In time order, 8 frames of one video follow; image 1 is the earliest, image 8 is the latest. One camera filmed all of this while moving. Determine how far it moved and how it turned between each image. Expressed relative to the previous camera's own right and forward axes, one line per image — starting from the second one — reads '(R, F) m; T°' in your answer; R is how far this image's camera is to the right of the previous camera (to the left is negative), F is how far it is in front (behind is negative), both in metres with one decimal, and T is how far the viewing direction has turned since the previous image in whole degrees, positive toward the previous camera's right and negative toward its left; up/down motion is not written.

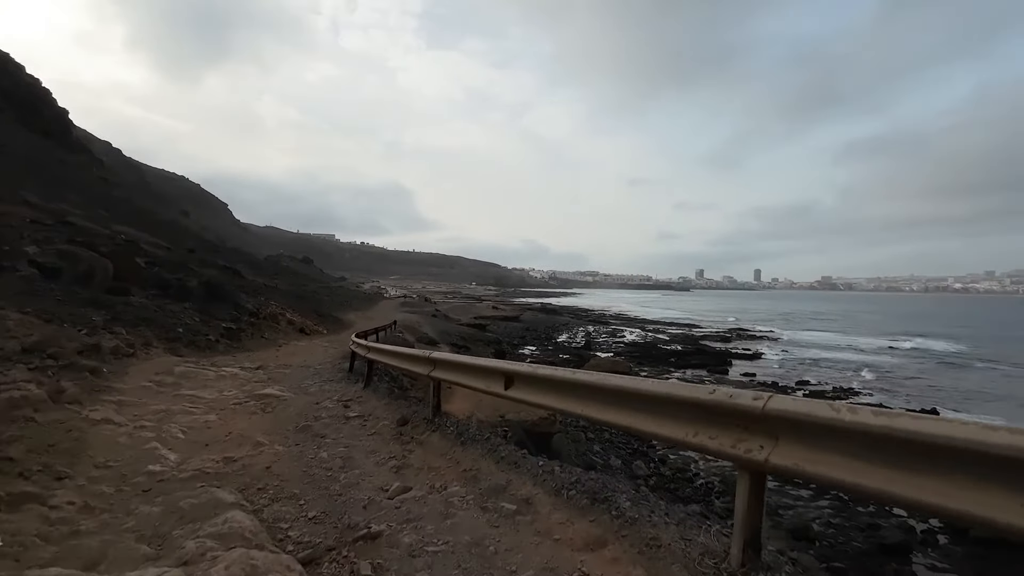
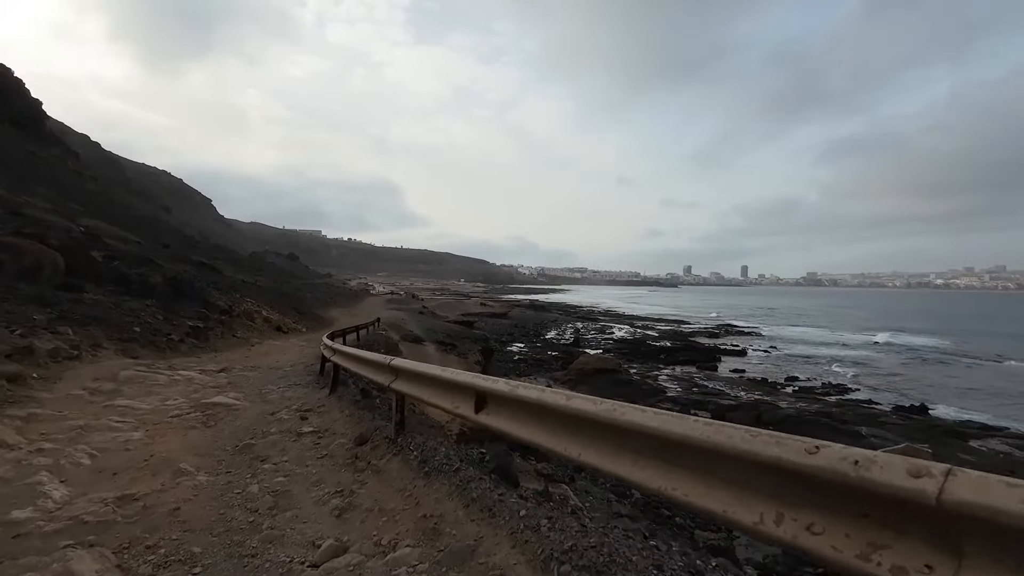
(+0.1, +0.8) m; +1°
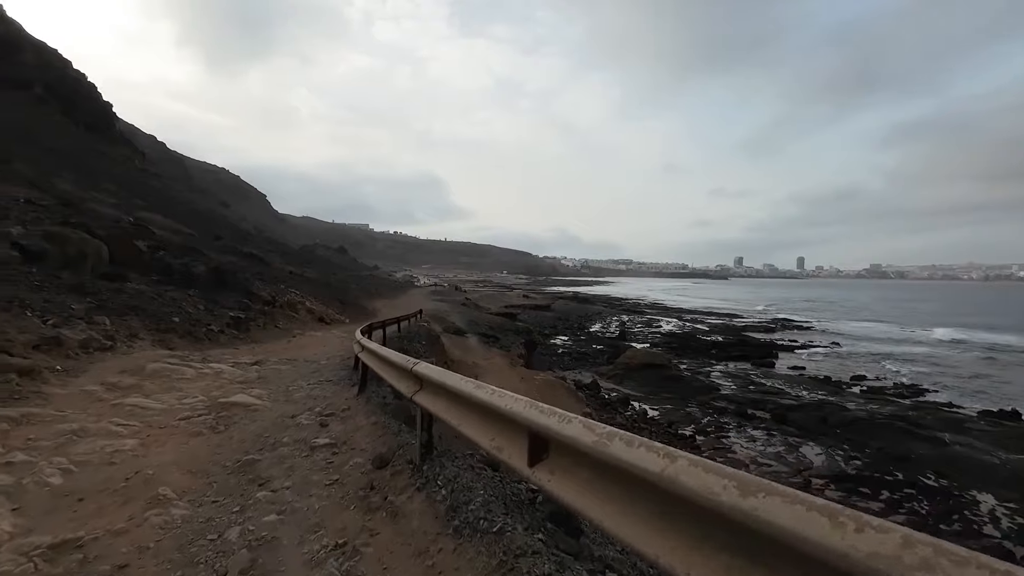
(-0.1, +0.9) m; -5°
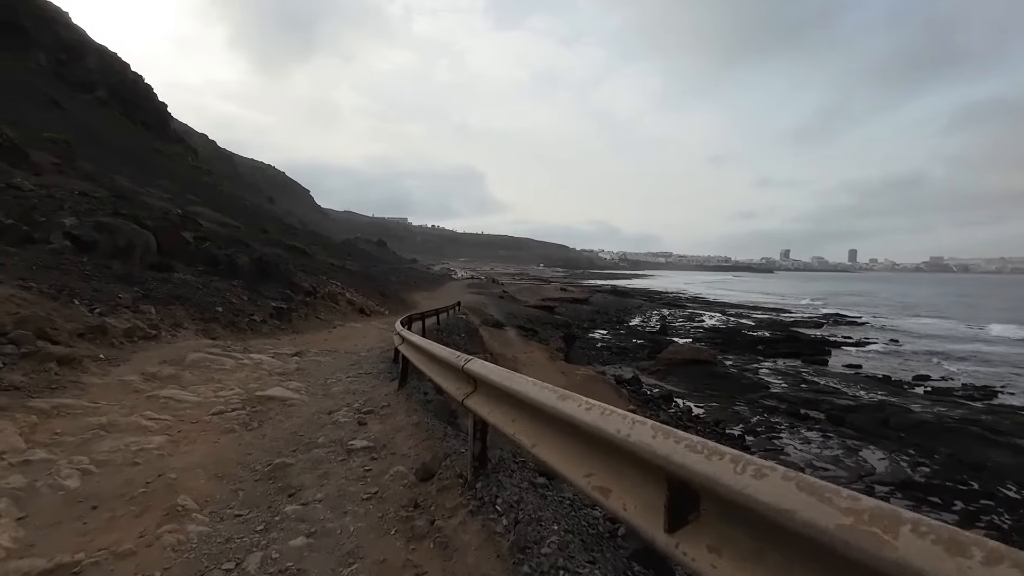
(-0.2, +0.5) m; -4°
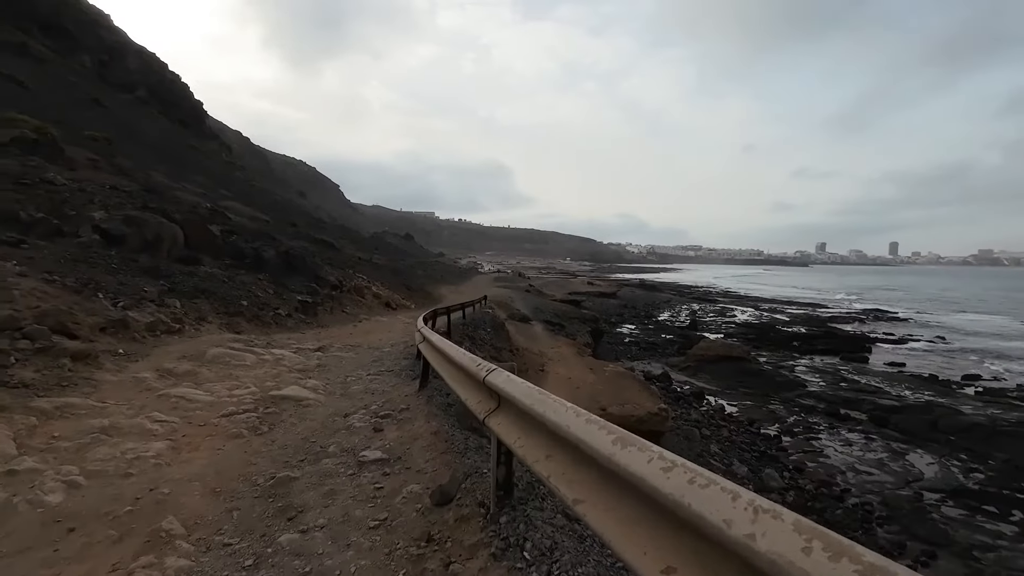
(0.0, +0.4) m; -3°
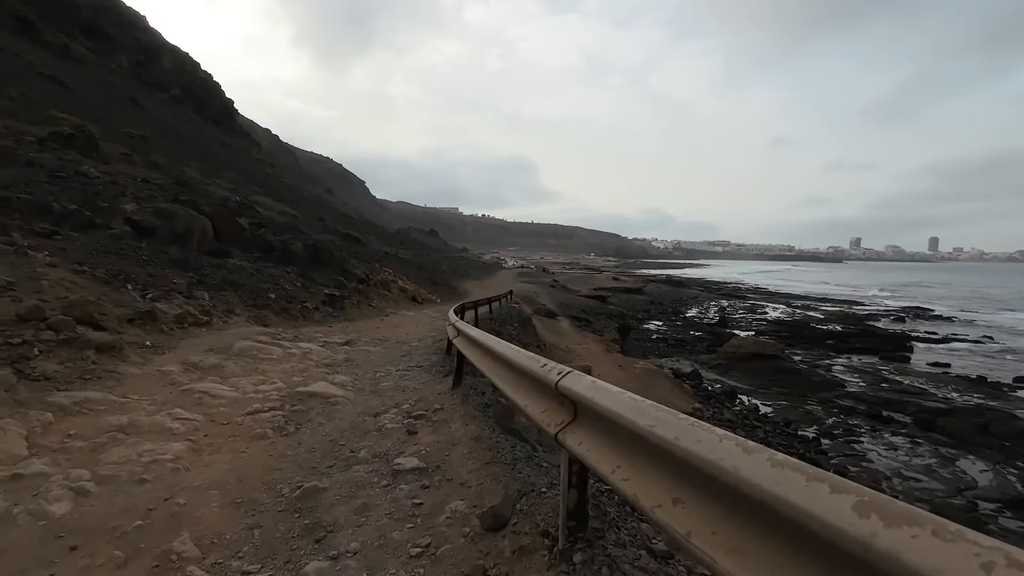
(-0.2, +0.4) m; -3°
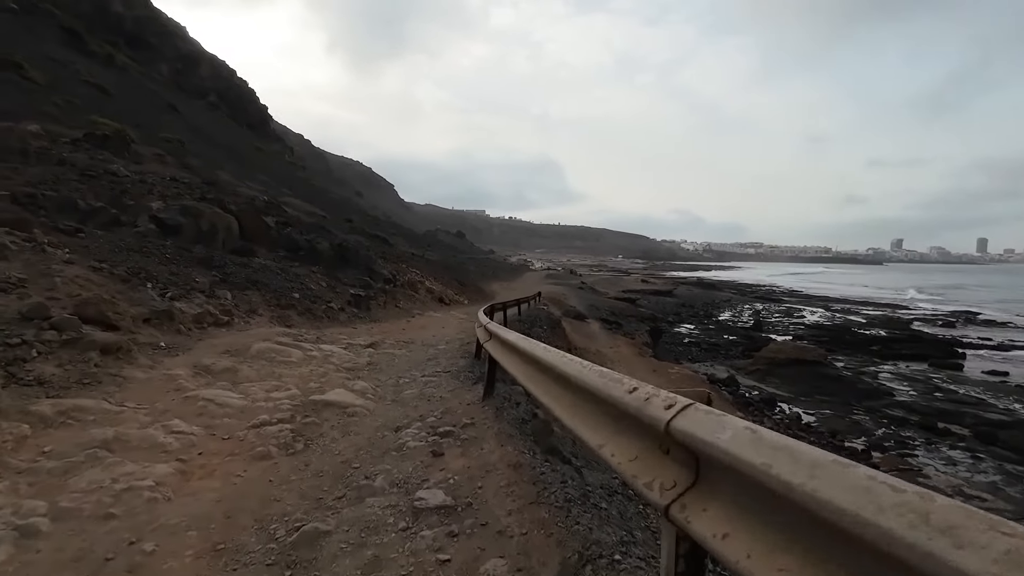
(-0.1, +0.6) m; -3°
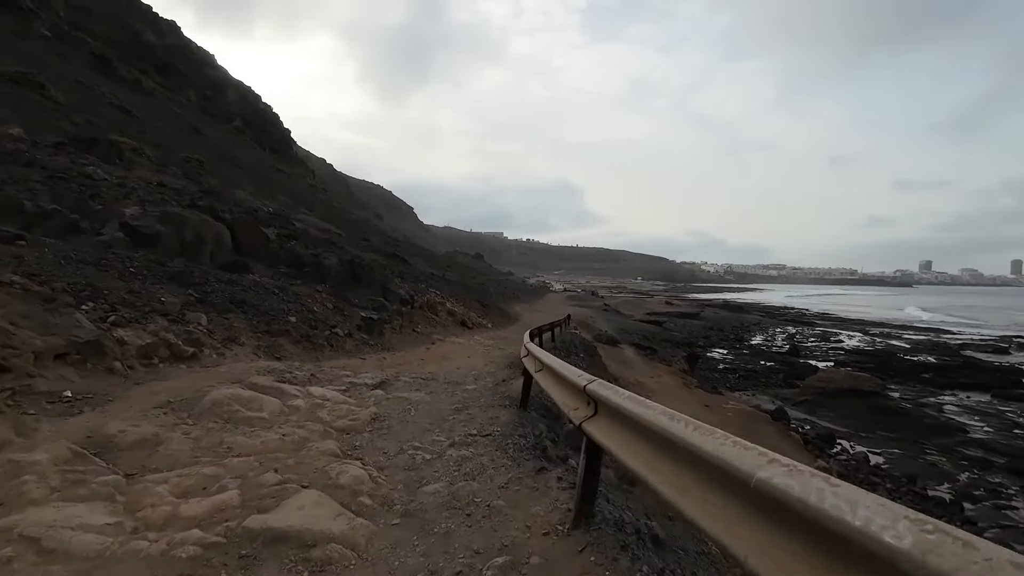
(-0.5, +2.0) m; -2°
